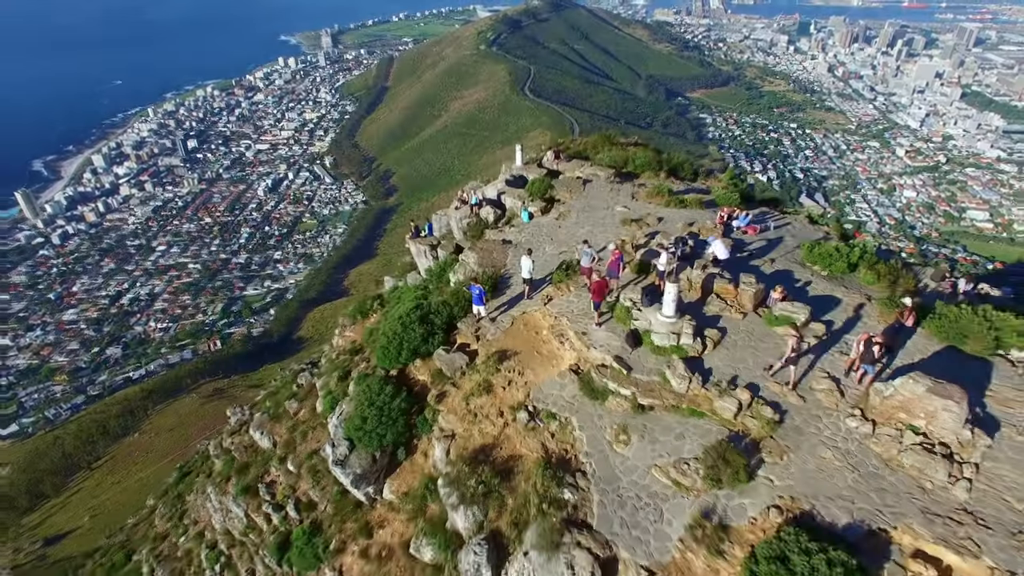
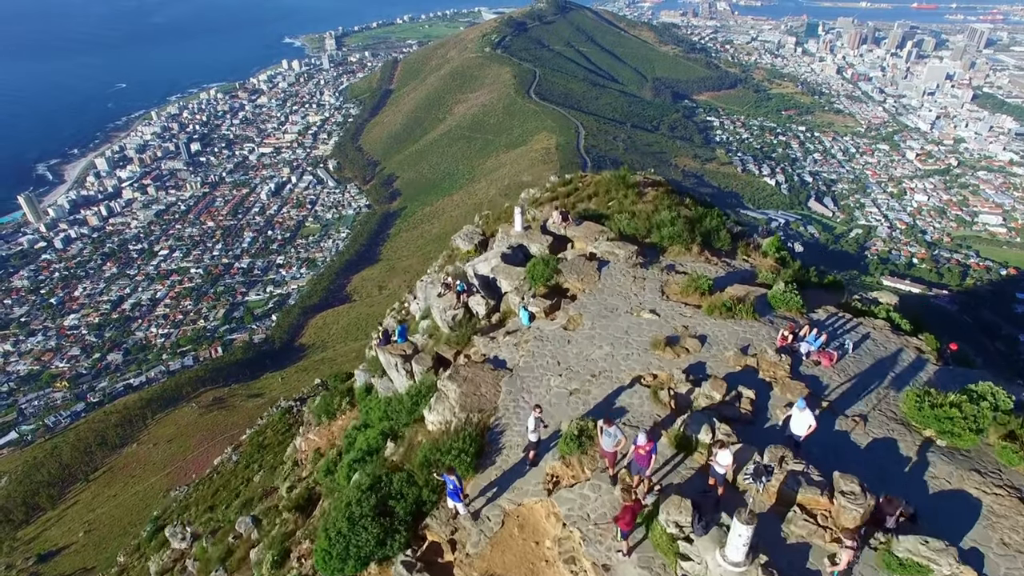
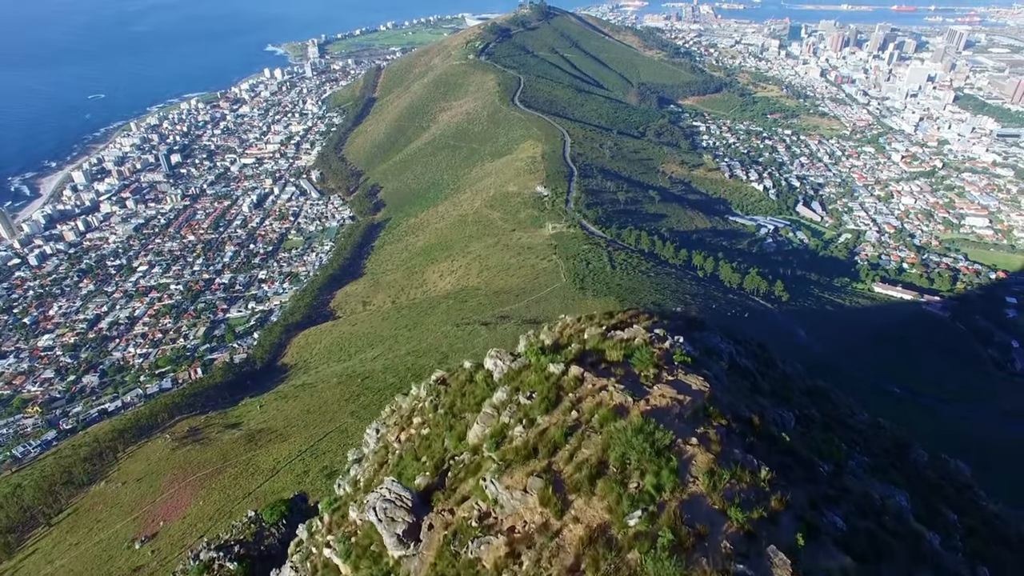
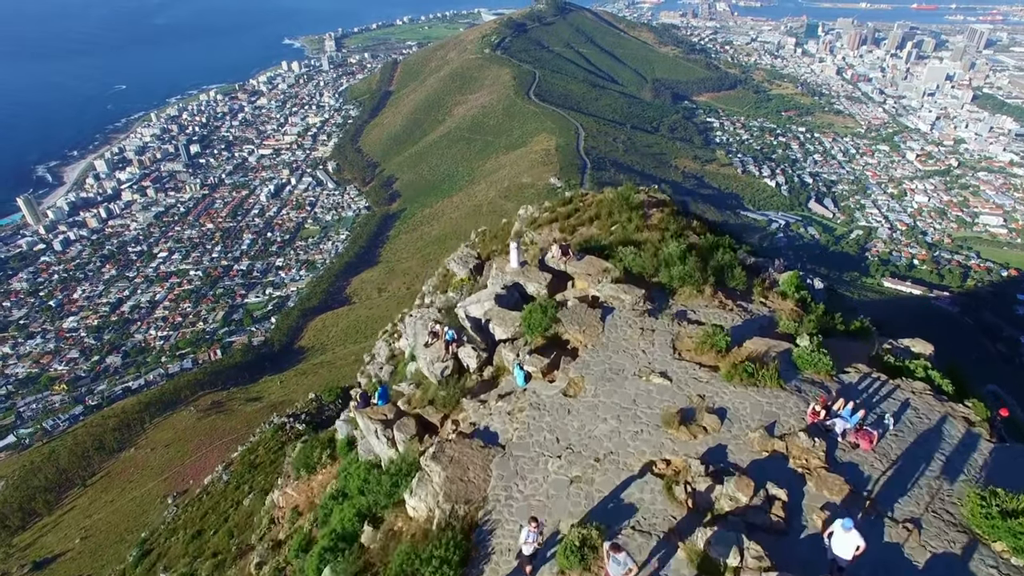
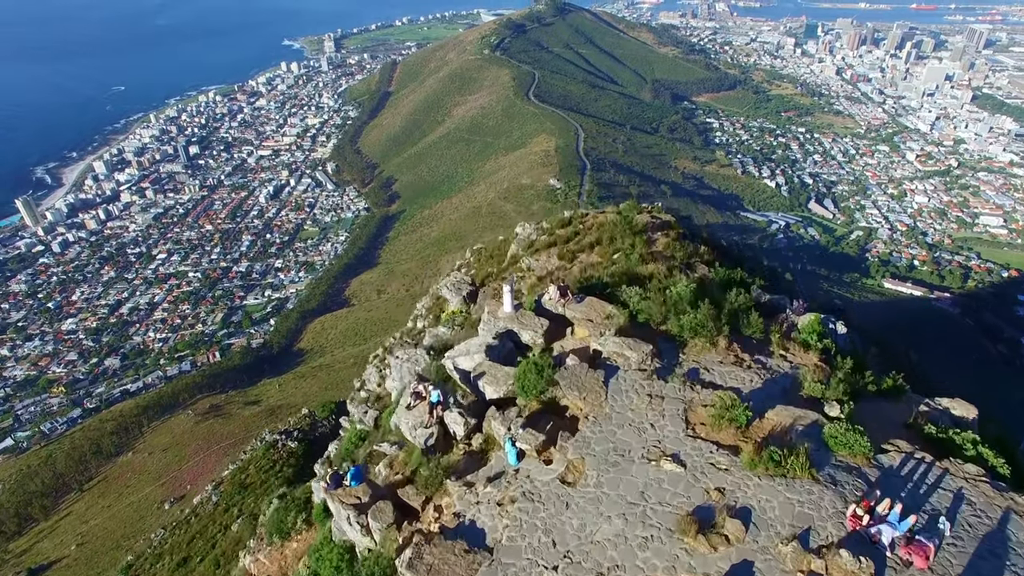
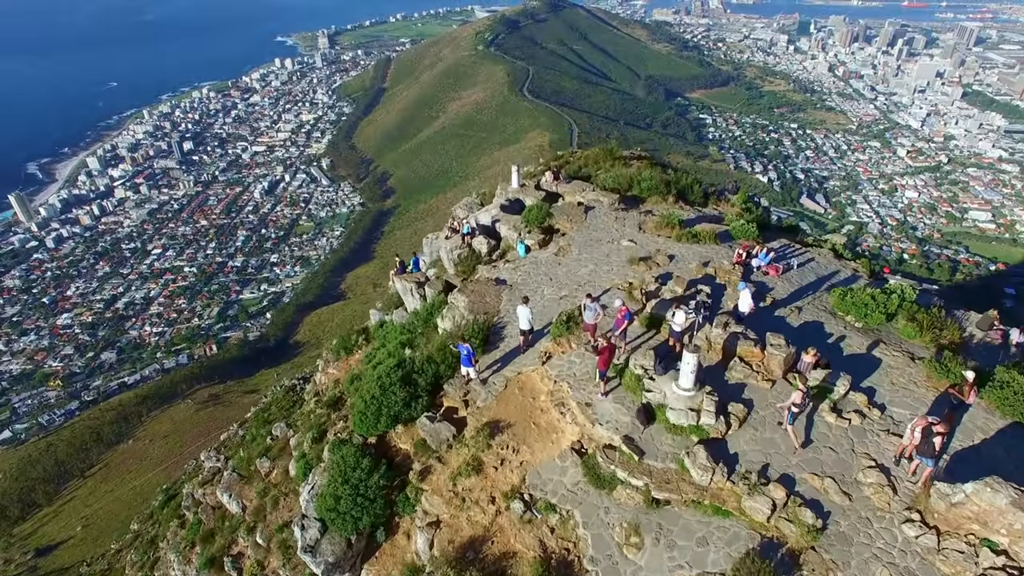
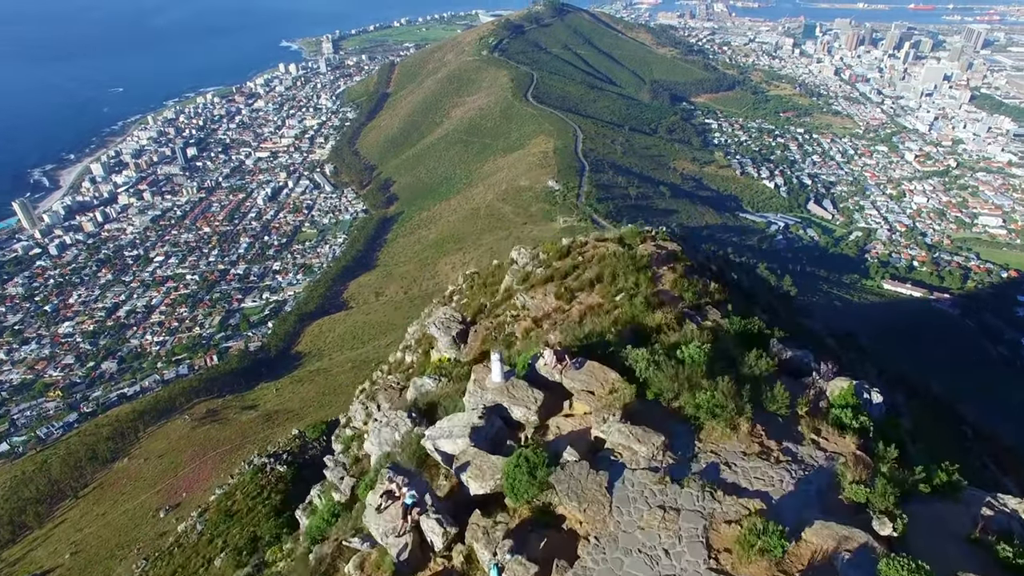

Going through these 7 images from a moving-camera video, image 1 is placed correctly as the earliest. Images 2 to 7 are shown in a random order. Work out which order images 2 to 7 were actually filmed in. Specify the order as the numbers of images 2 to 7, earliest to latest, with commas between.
6, 2, 4, 5, 7, 3
